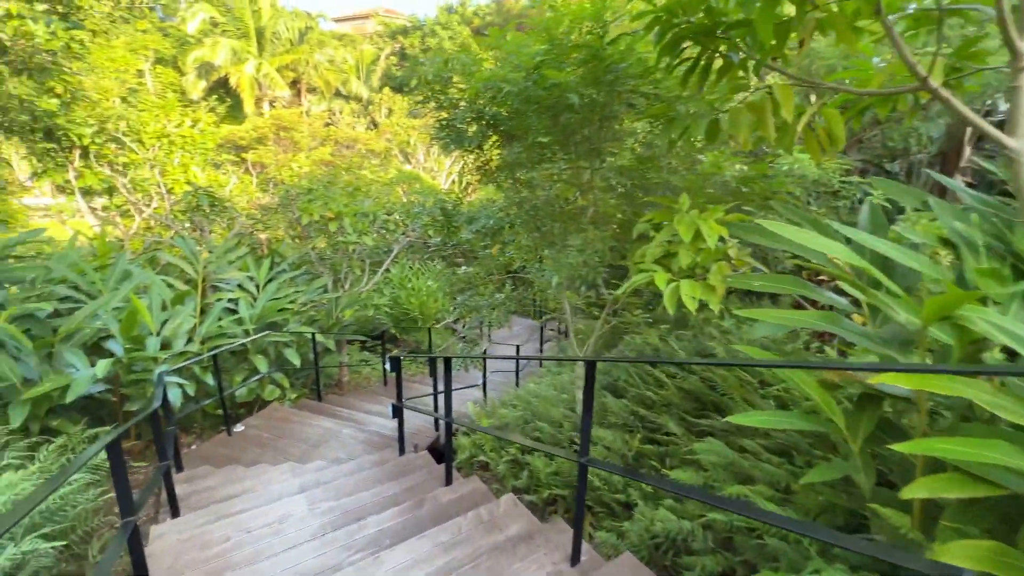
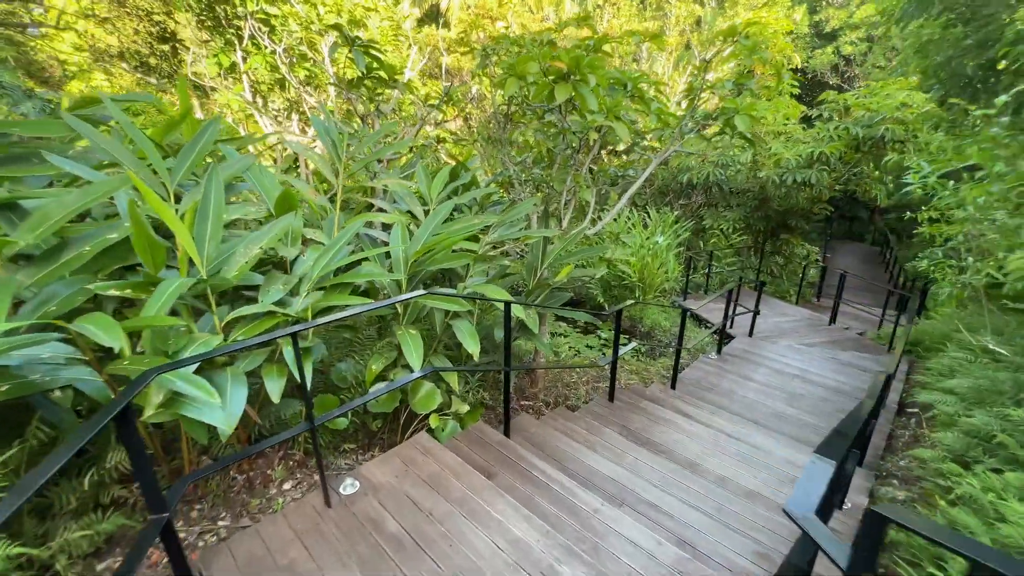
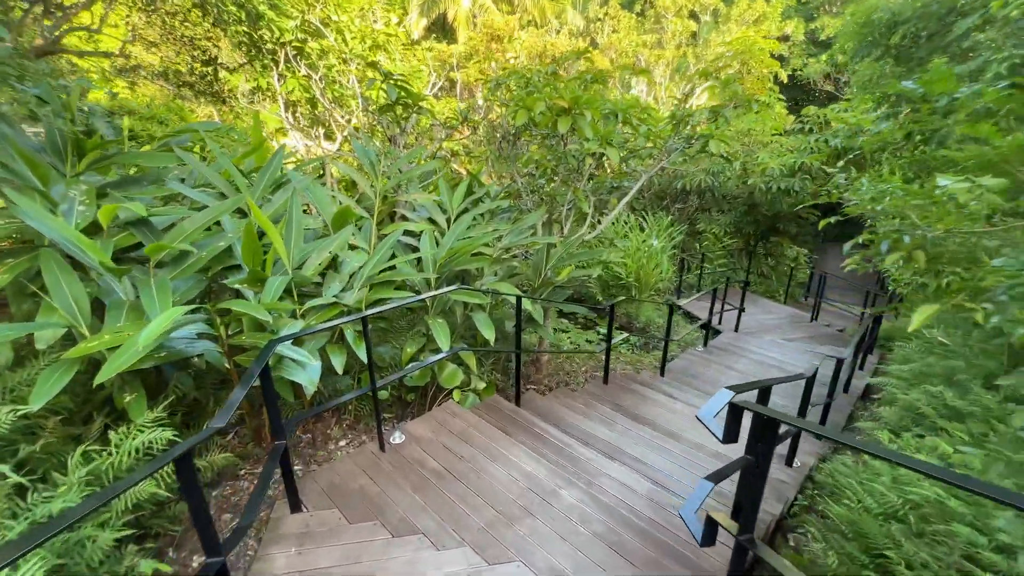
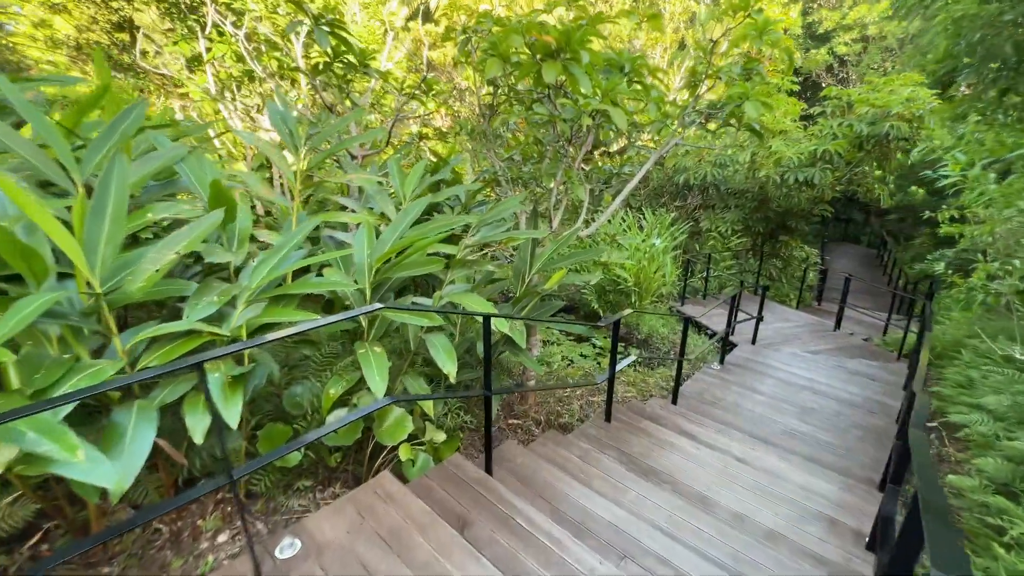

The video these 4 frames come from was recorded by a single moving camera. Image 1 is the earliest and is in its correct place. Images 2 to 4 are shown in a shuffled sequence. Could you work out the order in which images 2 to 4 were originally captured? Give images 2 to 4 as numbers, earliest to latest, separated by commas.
3, 2, 4
